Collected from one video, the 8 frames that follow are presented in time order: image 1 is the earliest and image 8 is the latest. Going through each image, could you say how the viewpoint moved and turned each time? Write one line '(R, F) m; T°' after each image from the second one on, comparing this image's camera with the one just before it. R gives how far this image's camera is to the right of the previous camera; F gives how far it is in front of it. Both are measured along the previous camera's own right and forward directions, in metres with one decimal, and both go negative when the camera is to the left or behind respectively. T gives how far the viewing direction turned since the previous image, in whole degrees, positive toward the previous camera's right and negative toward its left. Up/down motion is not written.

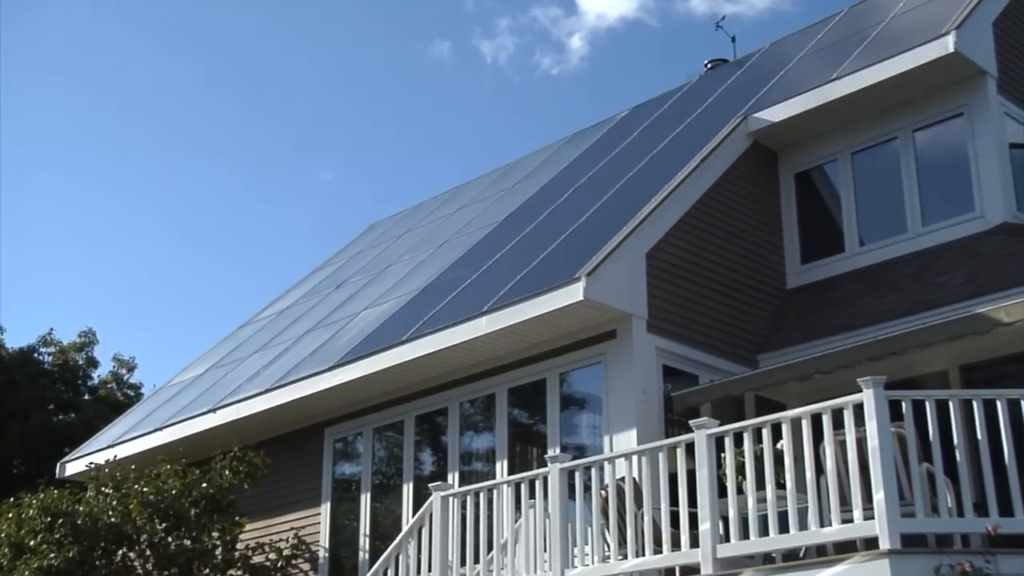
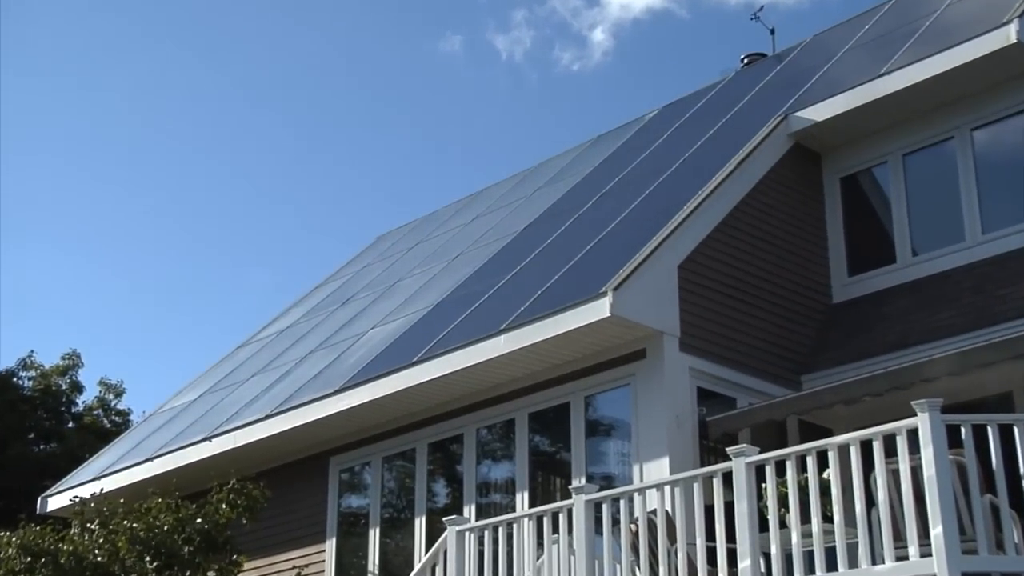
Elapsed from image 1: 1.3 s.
(+0.2, +1.3) m; -1°
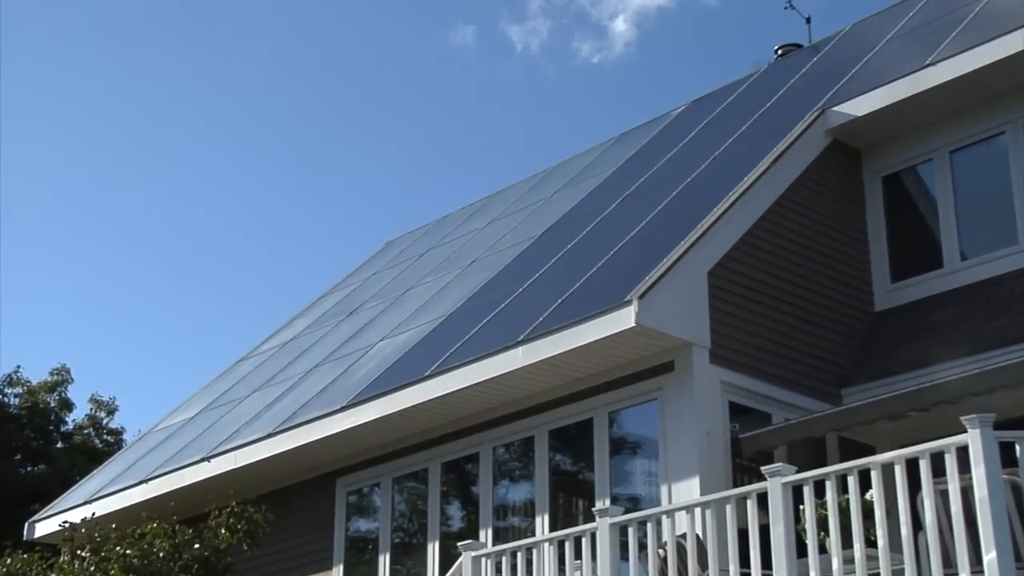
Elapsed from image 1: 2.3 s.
(+0.1, +1.0) m; -1°
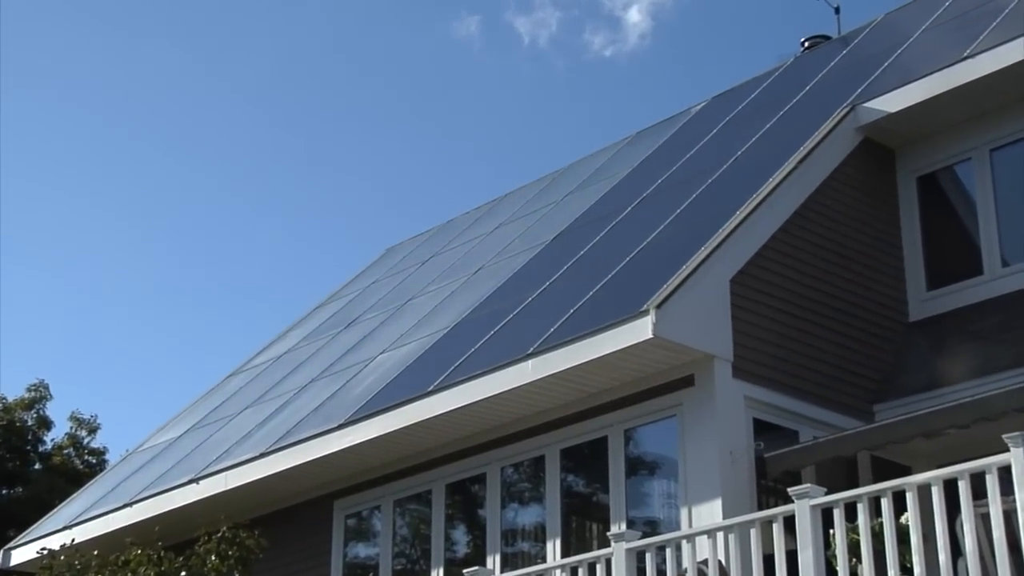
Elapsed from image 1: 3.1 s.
(+0.1, +0.9) m; -1°
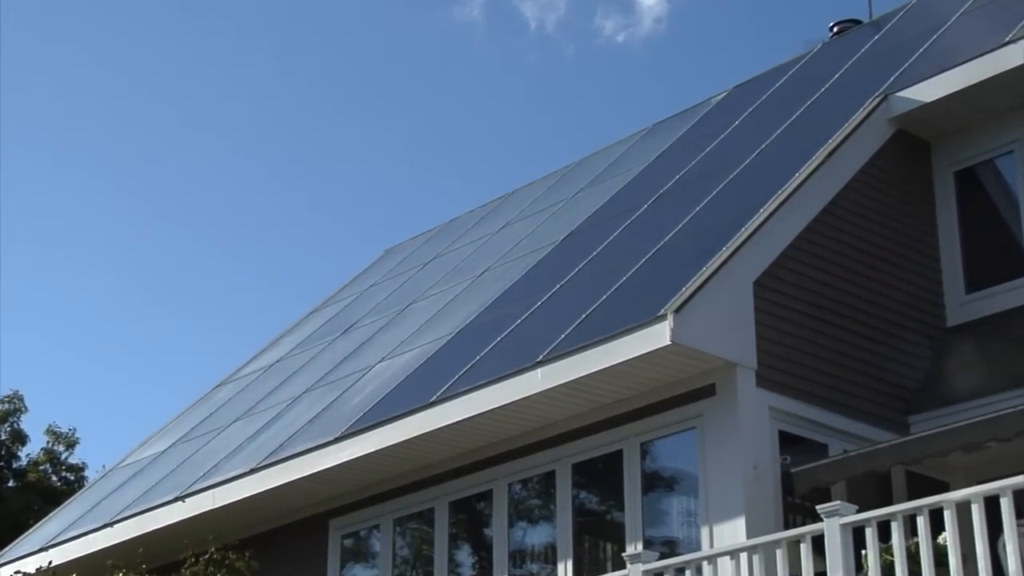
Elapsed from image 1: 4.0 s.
(0.0, +0.9) m; -1°
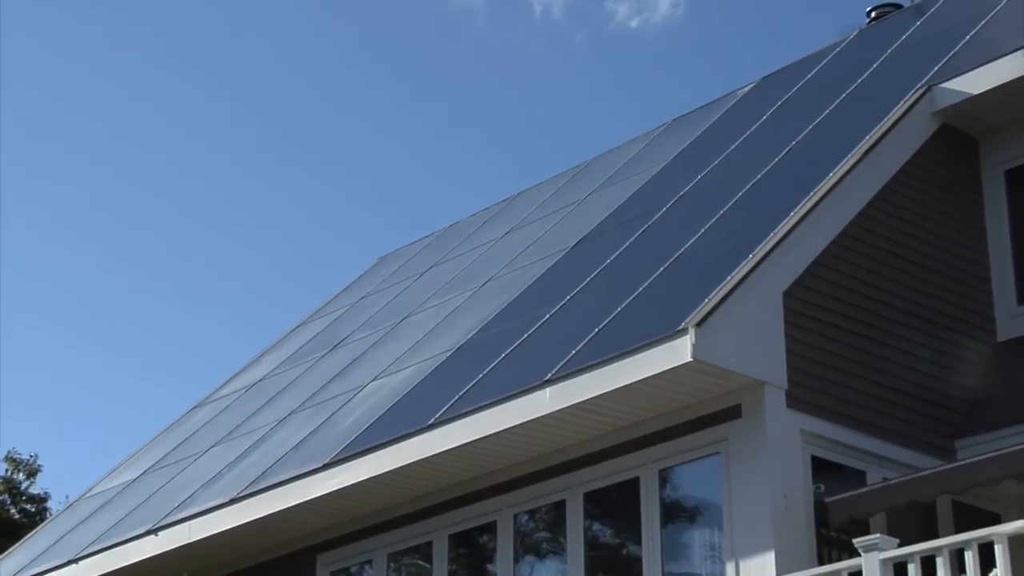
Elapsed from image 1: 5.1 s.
(+0.1, +1.1) m; -1°
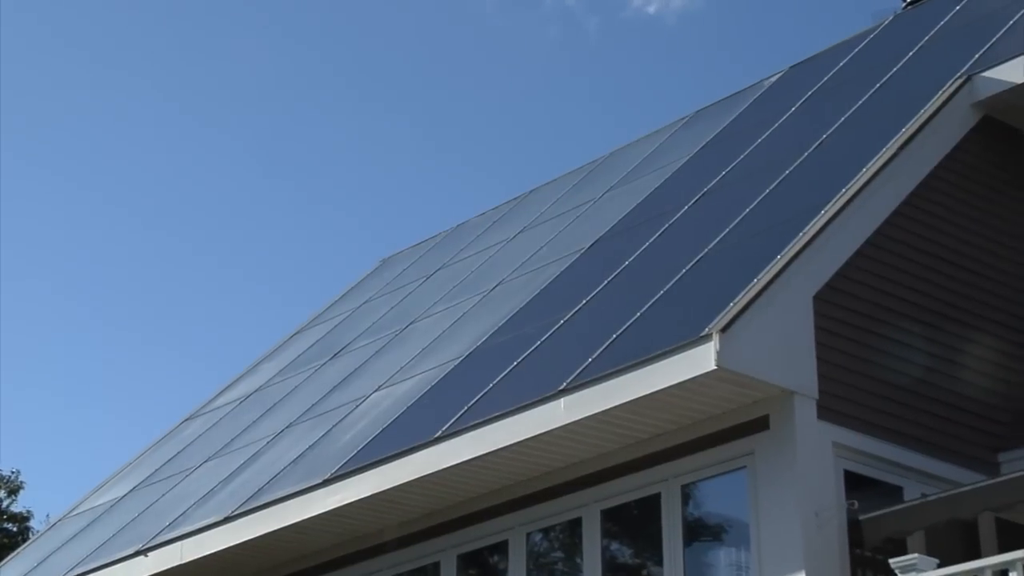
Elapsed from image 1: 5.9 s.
(0.0, +0.7) m; -1°
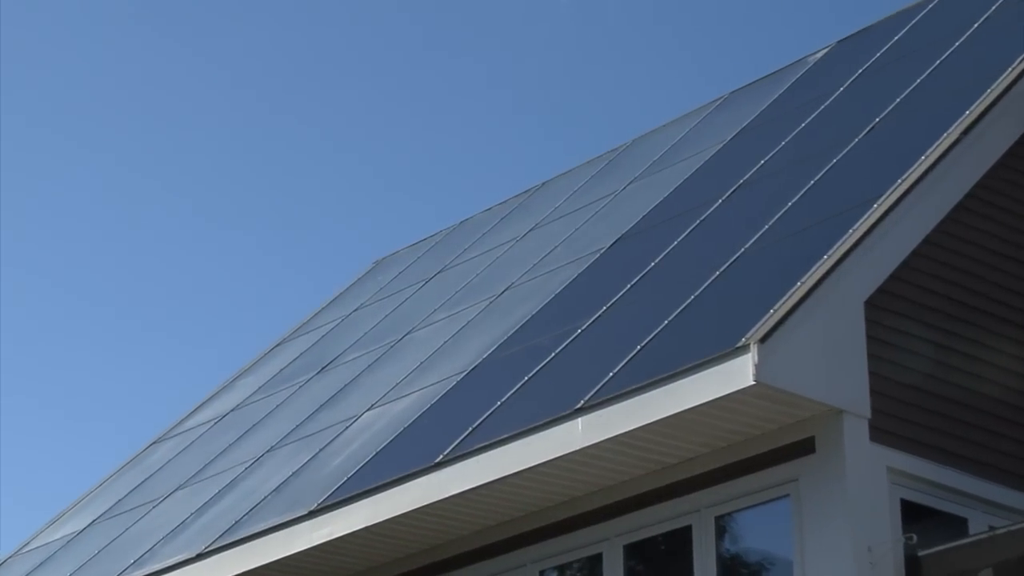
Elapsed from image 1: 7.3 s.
(0.0, +1.3) m; -1°
